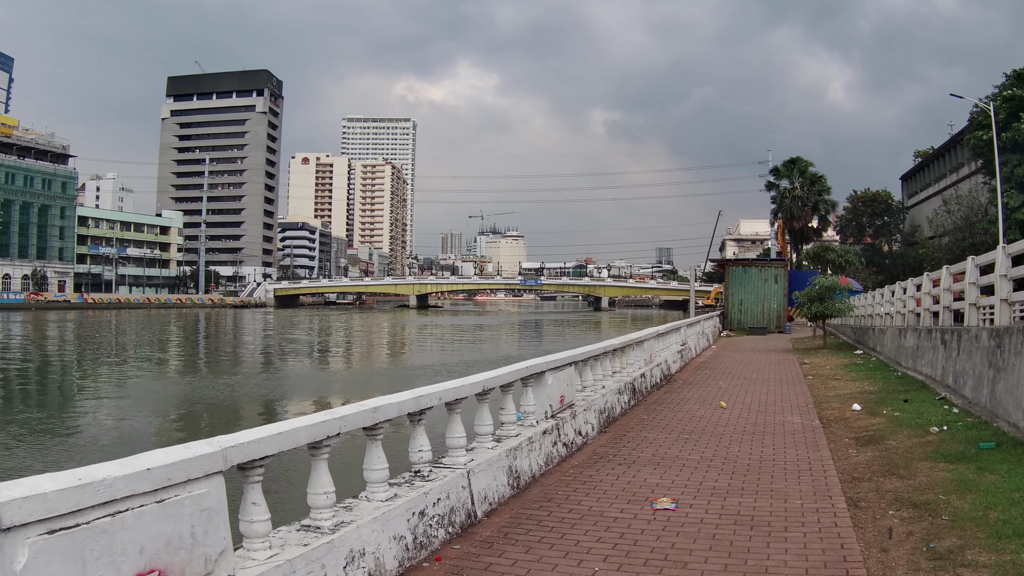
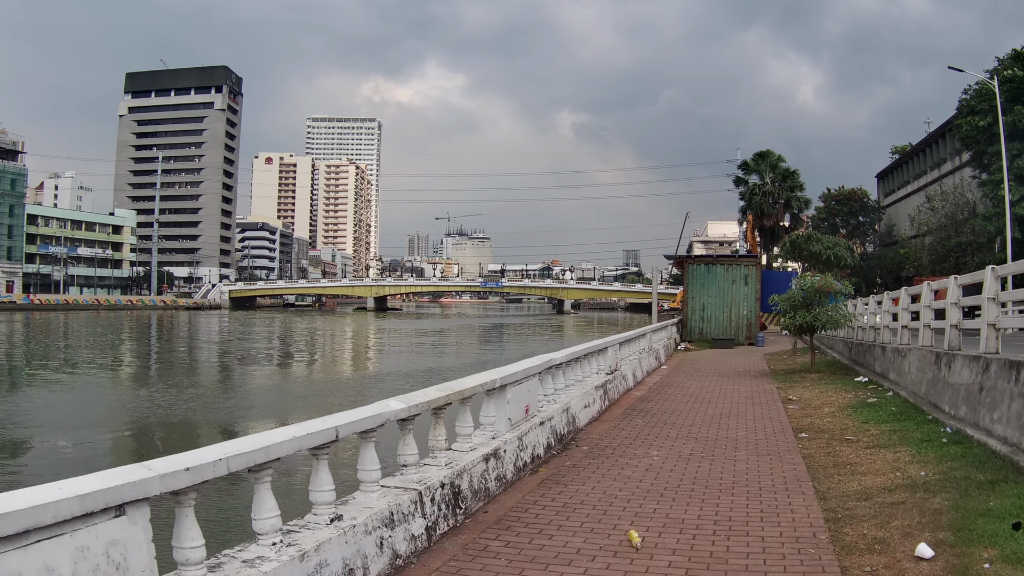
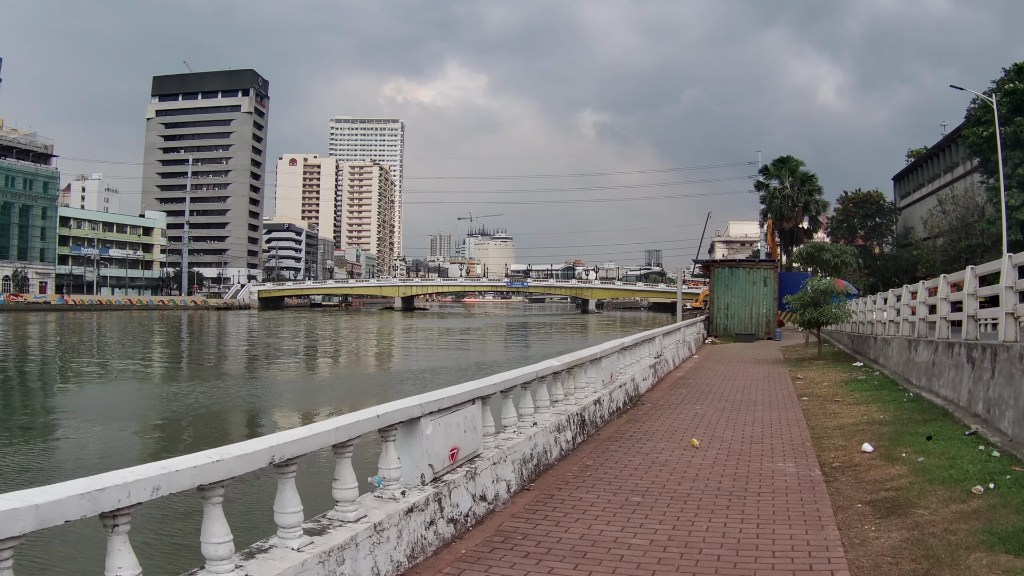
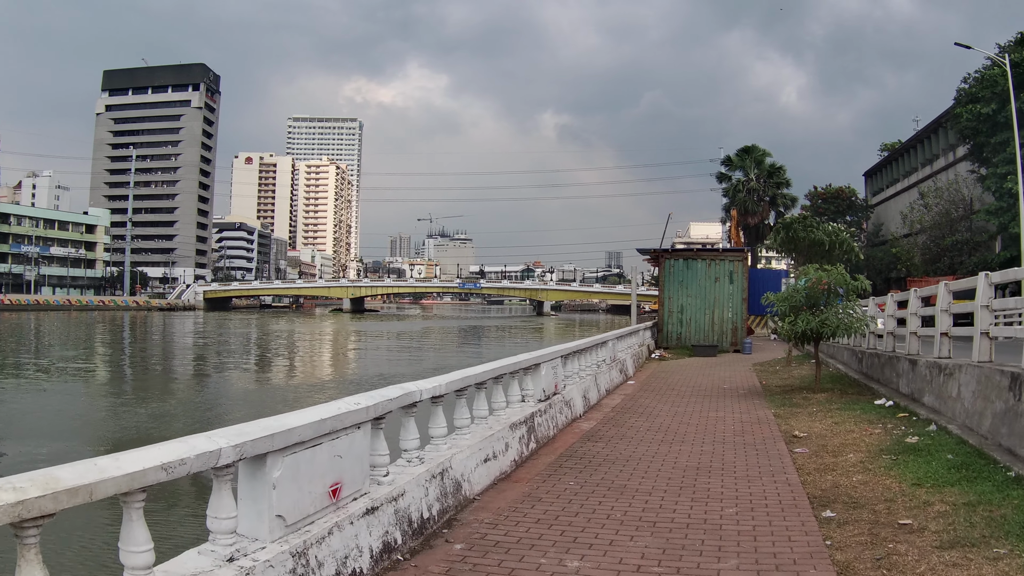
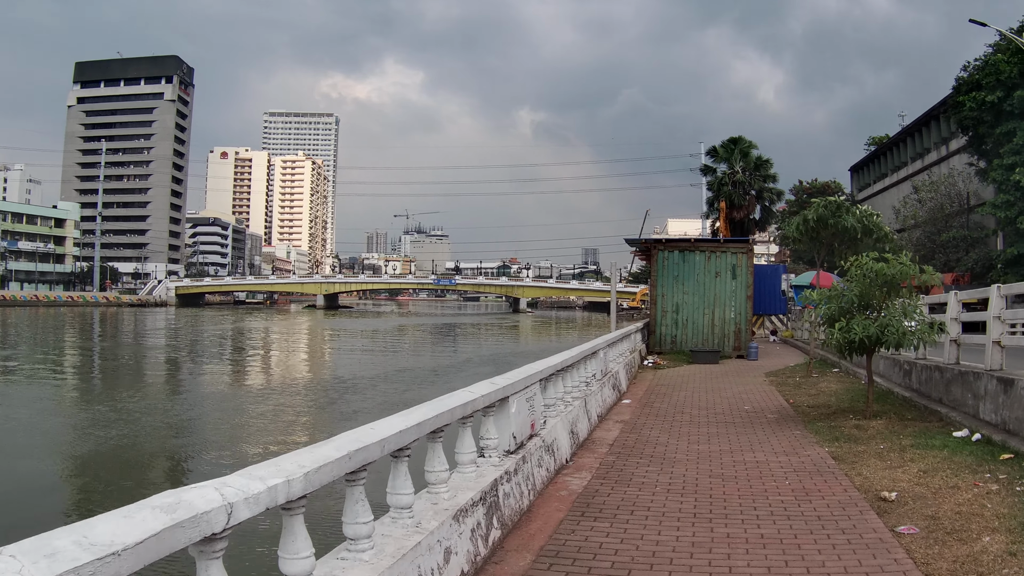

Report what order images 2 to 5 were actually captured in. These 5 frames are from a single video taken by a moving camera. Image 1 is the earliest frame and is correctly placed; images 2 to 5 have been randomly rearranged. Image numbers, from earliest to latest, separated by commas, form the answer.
3, 2, 4, 5
